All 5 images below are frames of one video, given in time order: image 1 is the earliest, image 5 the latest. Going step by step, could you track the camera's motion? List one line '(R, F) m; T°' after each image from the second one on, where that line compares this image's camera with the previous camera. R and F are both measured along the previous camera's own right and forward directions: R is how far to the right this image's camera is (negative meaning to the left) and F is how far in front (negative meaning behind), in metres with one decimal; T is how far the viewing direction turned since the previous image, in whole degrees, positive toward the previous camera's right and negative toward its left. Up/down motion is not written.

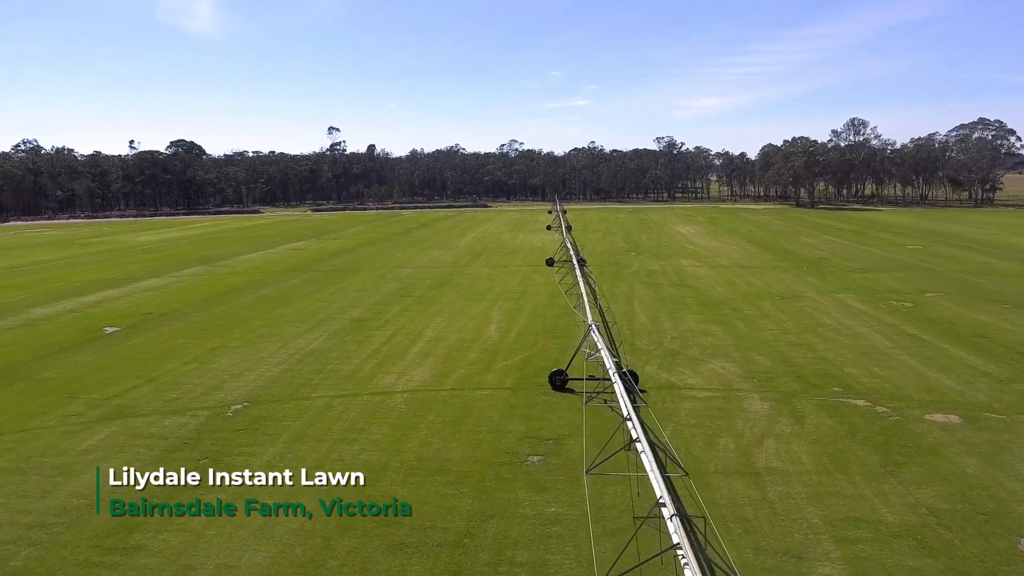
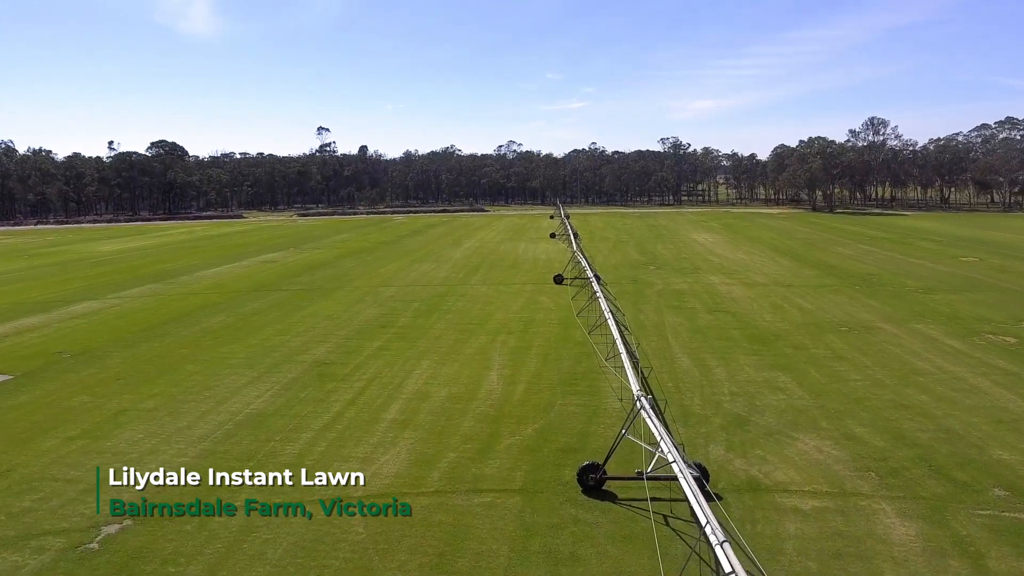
(-0.2, +4.8) m; 0°
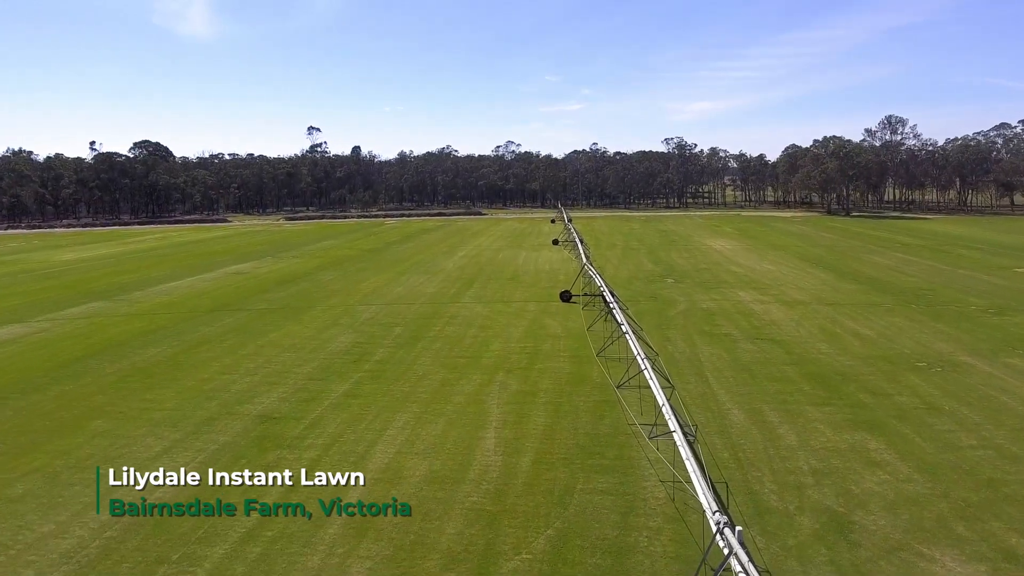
(-0.1, +3.9) m; 0°
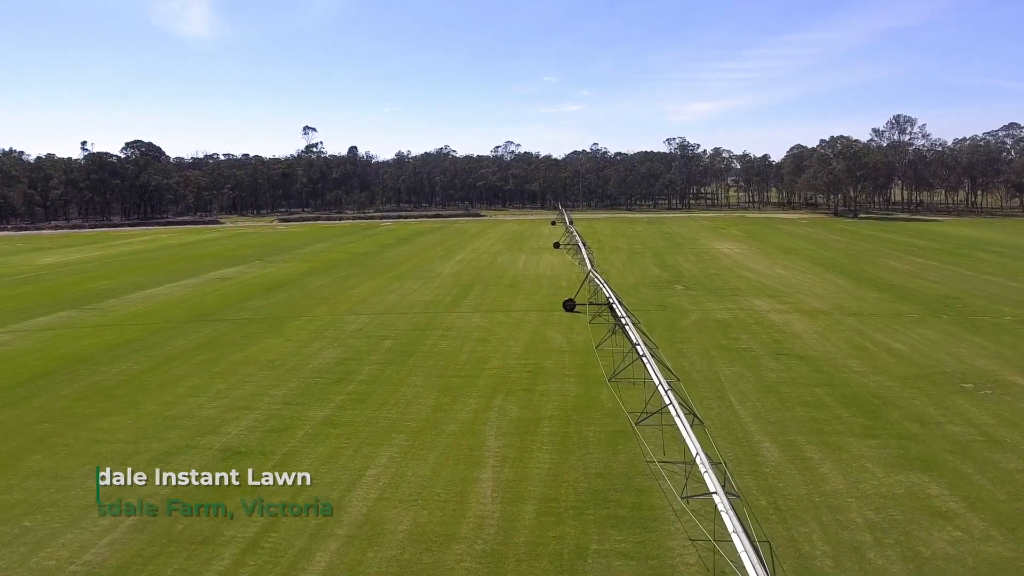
(0.0, +1.7) m; 0°
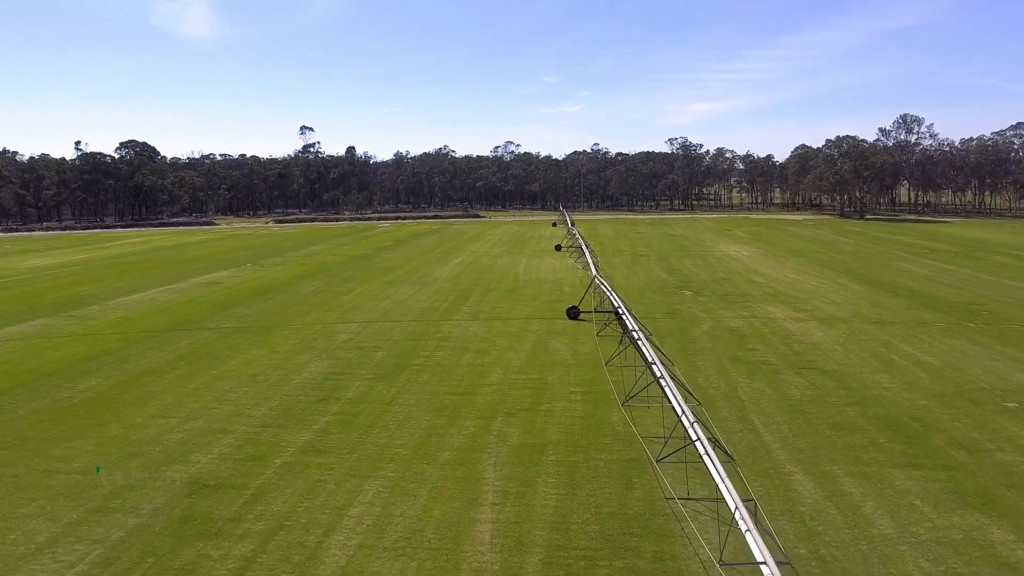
(0.0, +1.3) m; 0°
